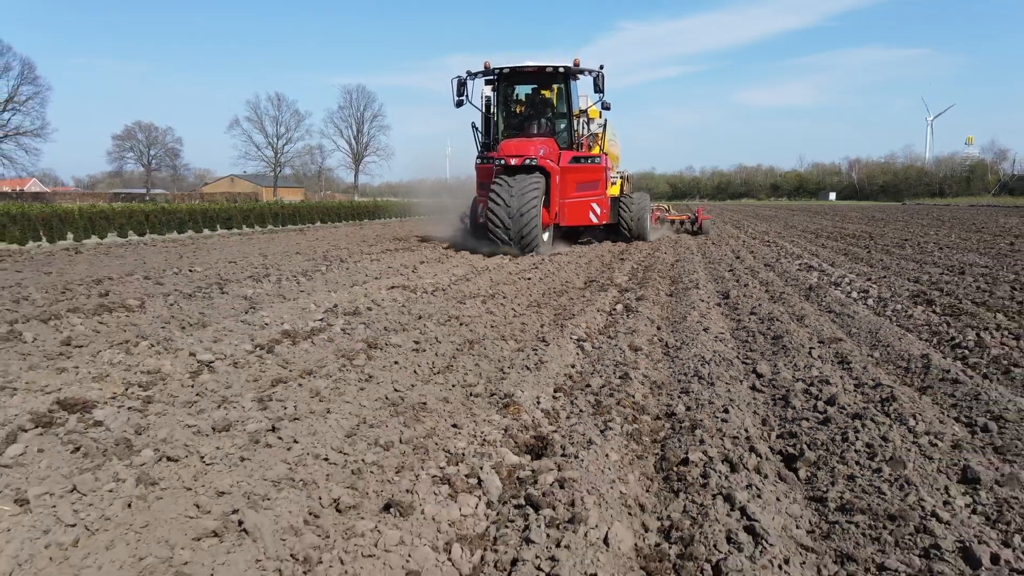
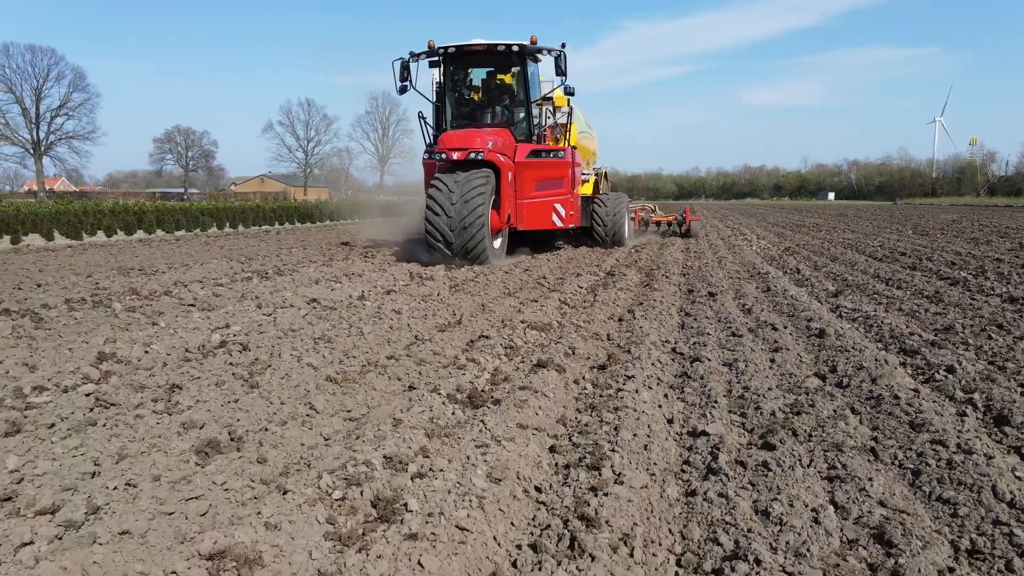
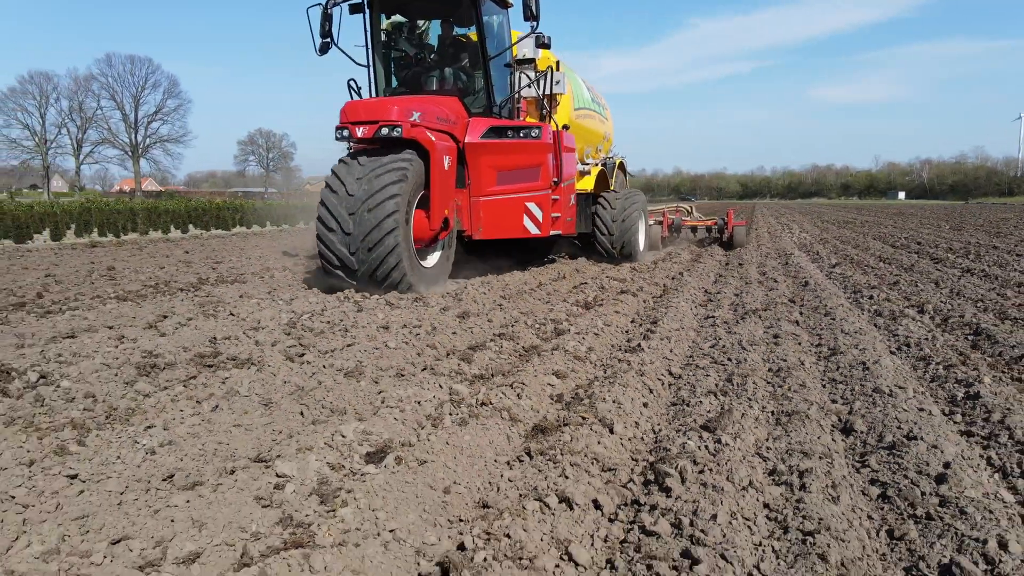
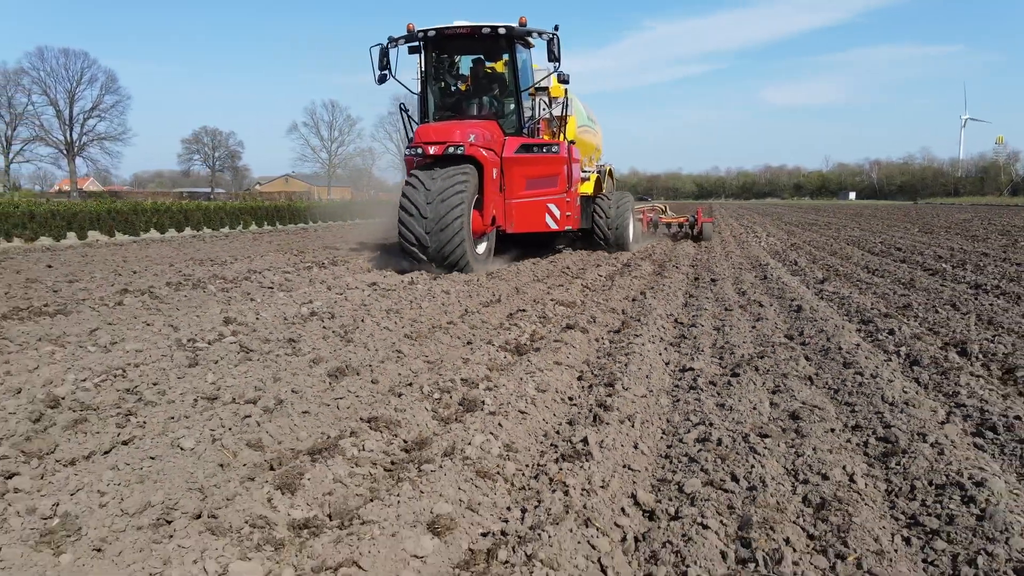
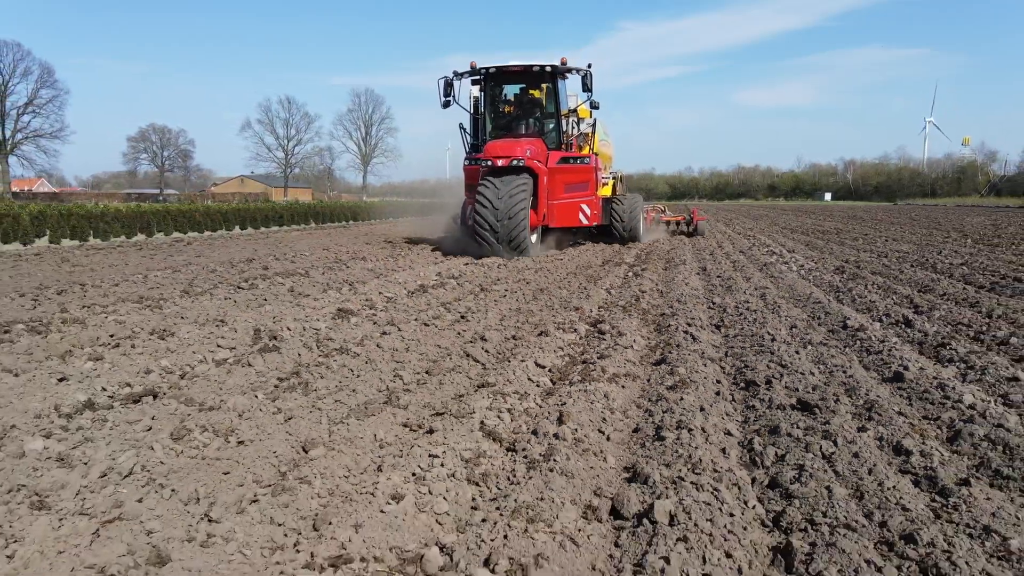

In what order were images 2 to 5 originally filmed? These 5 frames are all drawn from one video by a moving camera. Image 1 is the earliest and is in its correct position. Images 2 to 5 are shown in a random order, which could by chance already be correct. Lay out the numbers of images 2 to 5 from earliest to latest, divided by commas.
5, 2, 4, 3
